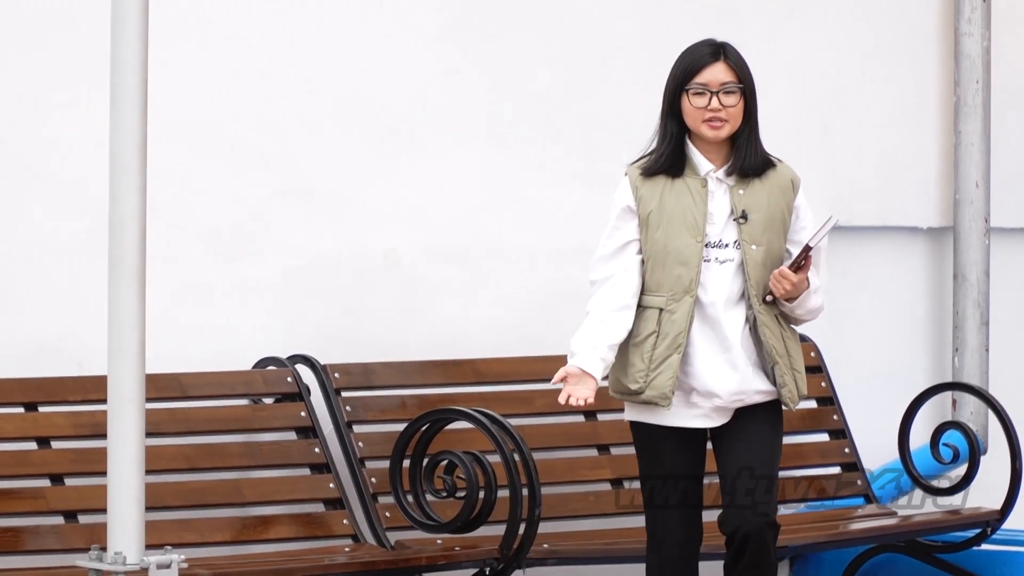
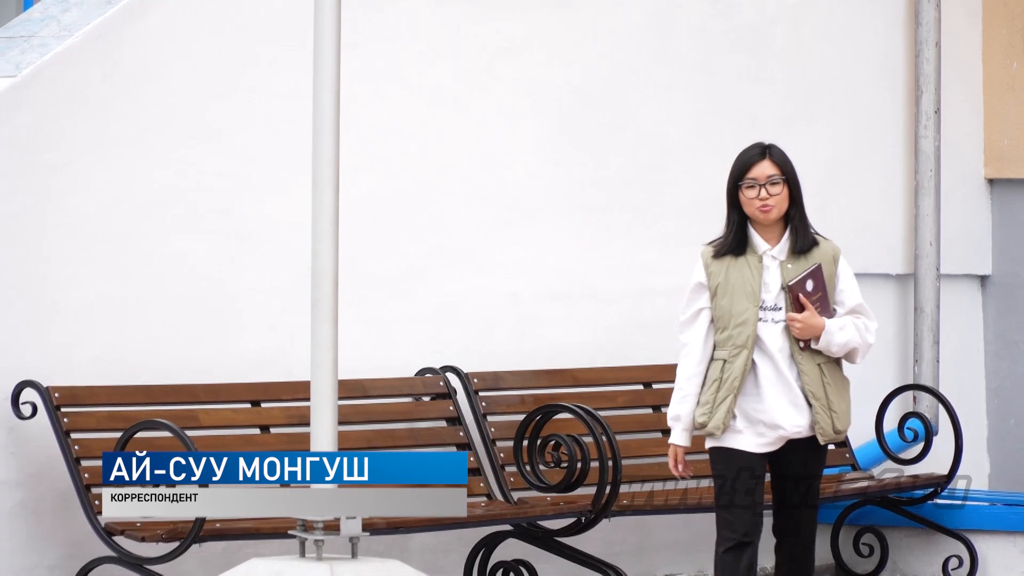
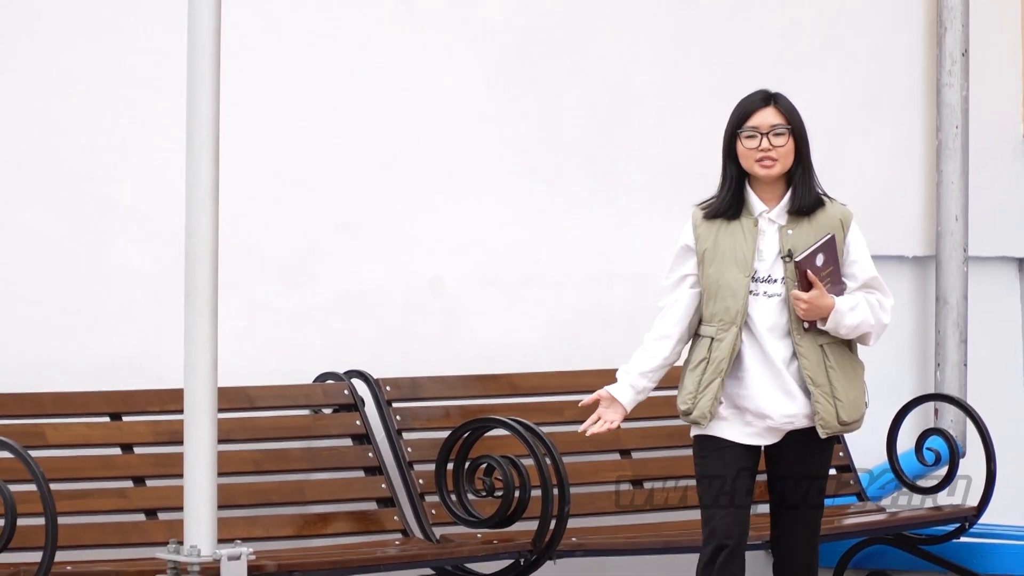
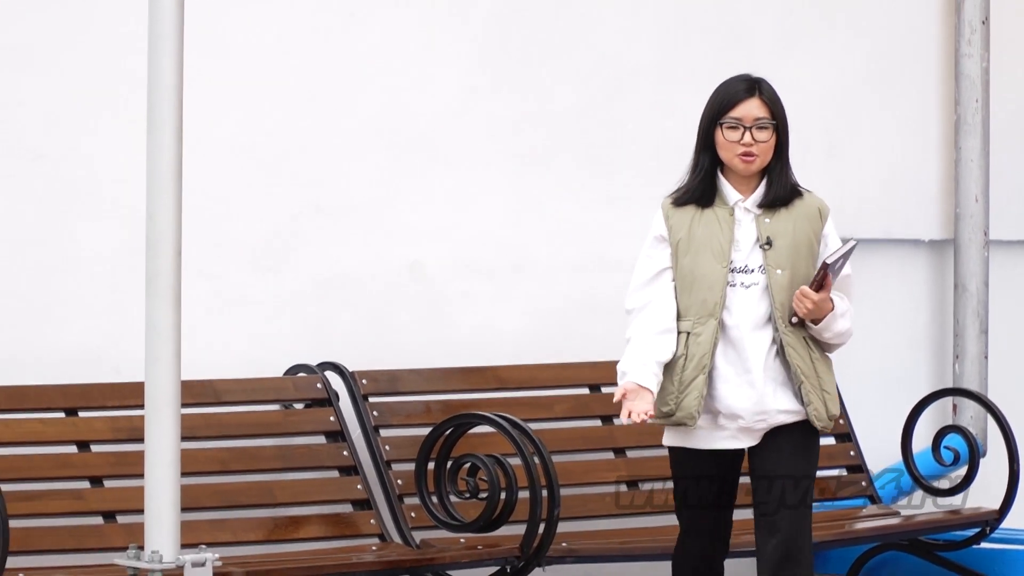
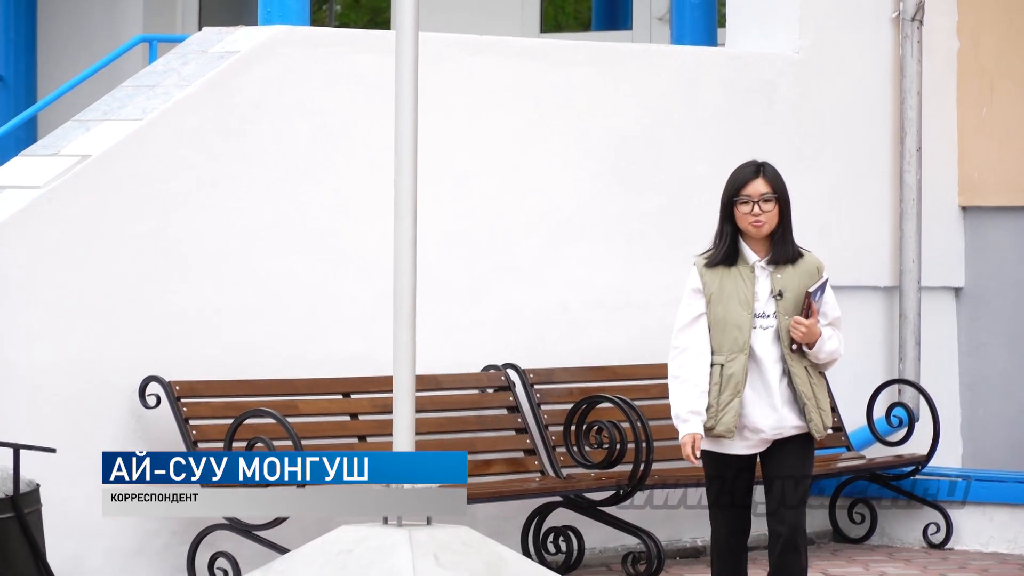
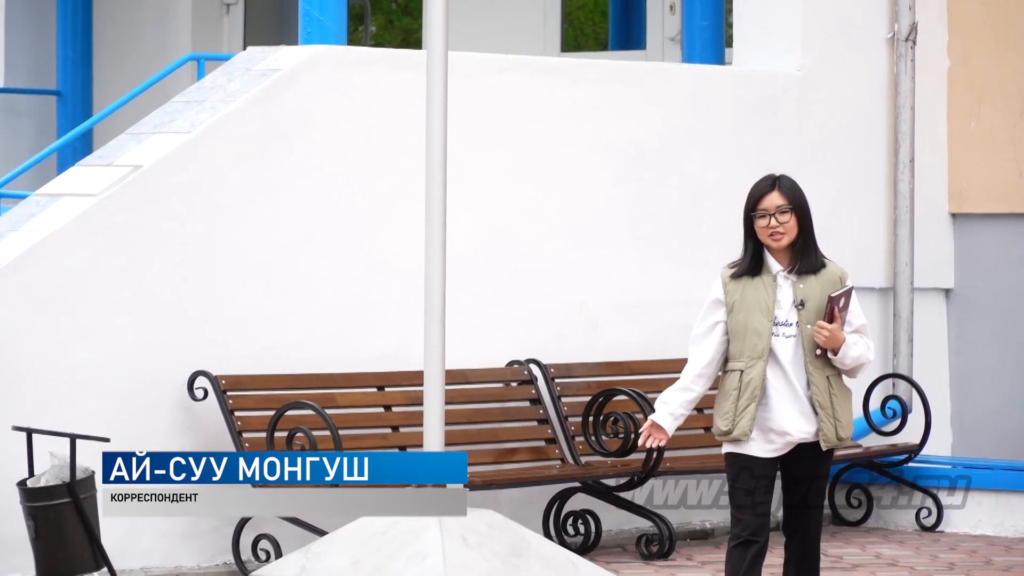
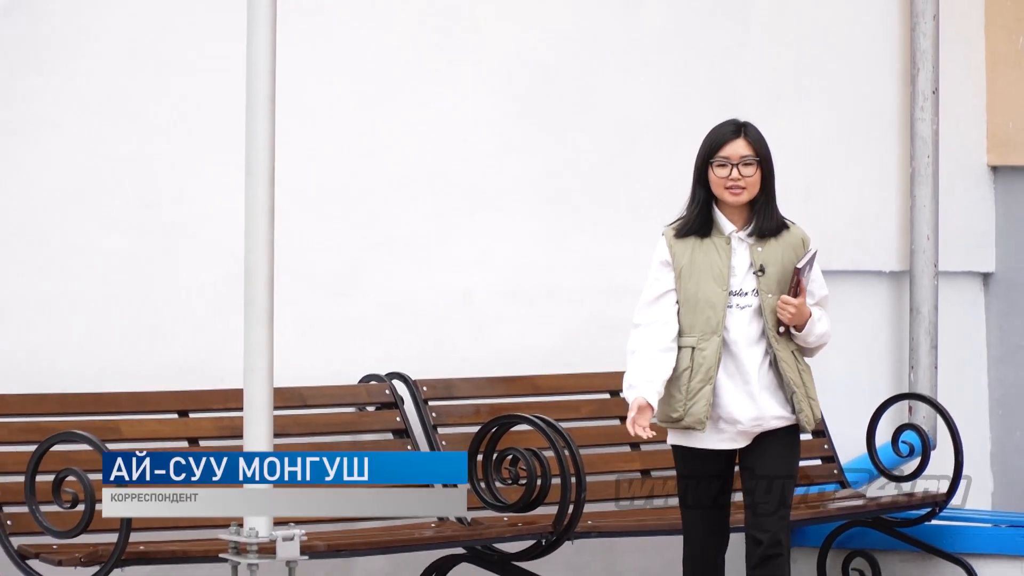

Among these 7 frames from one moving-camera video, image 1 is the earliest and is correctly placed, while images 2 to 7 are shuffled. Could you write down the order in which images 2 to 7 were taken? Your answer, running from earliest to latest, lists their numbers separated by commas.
4, 3, 7, 2, 5, 6
